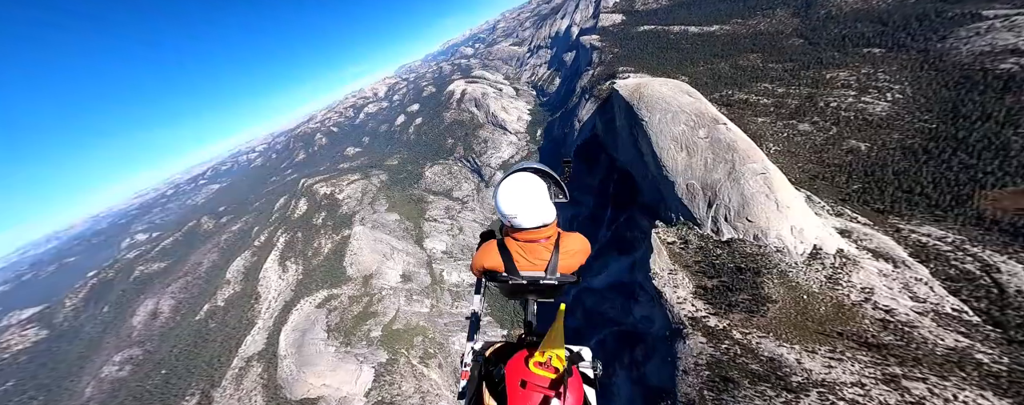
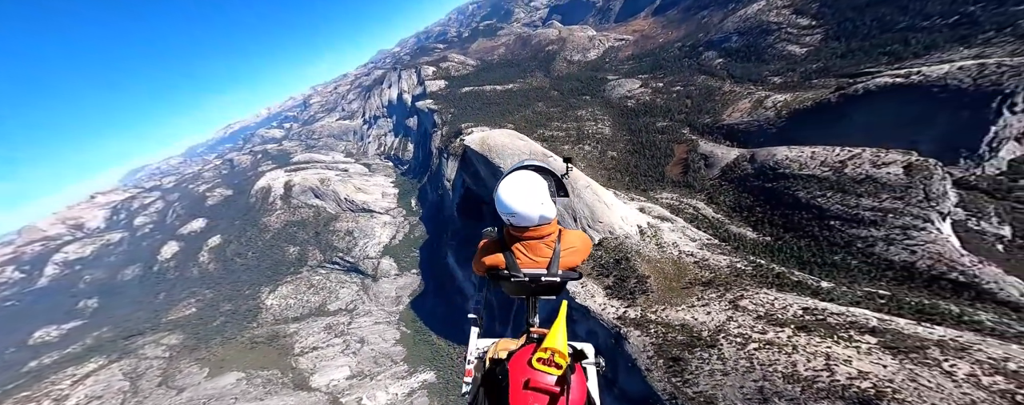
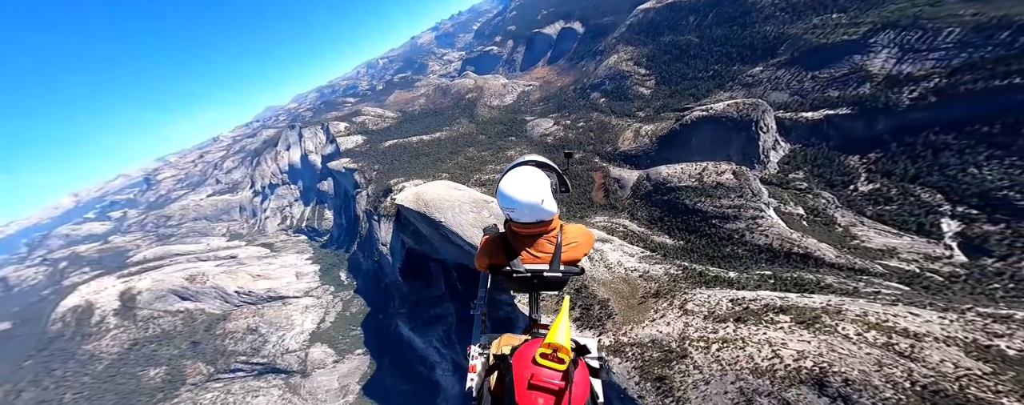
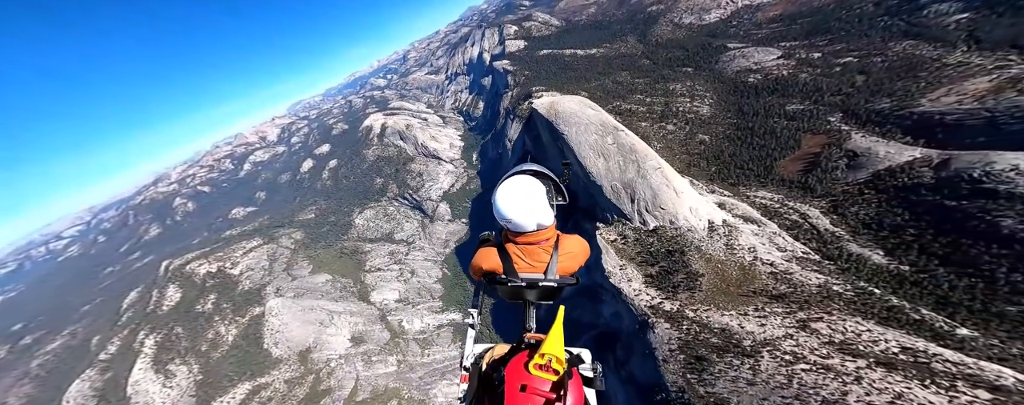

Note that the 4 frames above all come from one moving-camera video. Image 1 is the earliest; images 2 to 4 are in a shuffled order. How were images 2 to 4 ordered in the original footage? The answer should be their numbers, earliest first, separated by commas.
4, 2, 3
